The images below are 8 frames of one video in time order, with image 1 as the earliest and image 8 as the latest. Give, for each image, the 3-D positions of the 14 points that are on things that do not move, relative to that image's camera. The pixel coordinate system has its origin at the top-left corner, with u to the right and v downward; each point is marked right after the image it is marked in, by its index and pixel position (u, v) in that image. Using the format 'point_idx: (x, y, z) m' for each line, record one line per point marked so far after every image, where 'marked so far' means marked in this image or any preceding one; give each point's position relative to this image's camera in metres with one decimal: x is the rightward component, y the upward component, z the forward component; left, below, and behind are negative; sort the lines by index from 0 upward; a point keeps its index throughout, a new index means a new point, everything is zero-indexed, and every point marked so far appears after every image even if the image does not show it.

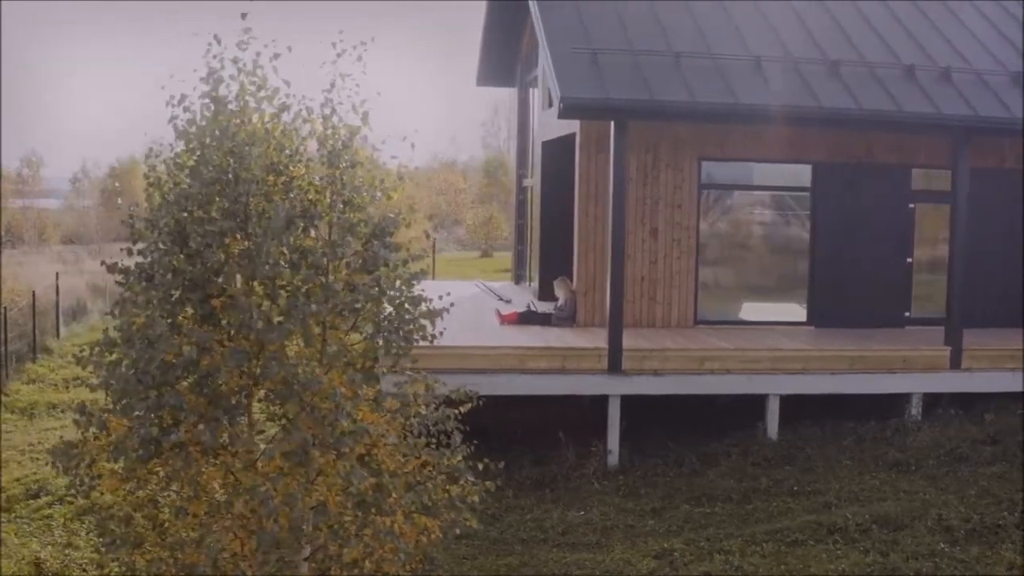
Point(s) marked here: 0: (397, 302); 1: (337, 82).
0: (-0.5, -0.1, +4.7) m
1: (-0.8, +0.9, +4.9) m
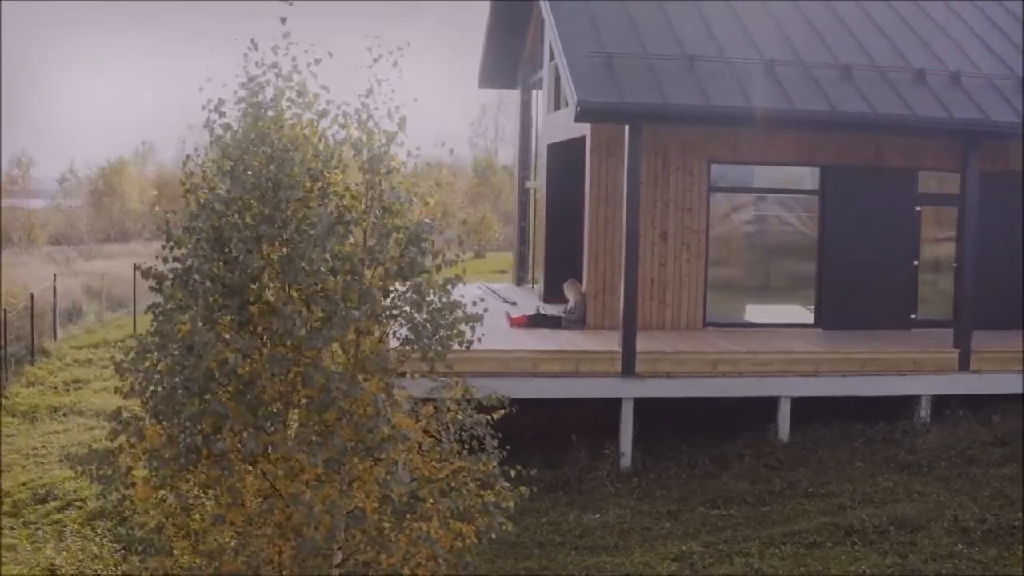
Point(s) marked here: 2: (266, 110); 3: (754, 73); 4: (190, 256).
0: (-0.4, -0.1, +4.7) m
1: (-0.6, +0.9, +5.0) m
2: (-1.1, +0.8, +4.7) m
3: (+2.2, +1.9, +9.2) m
4: (-1.4, +0.1, +4.5) m
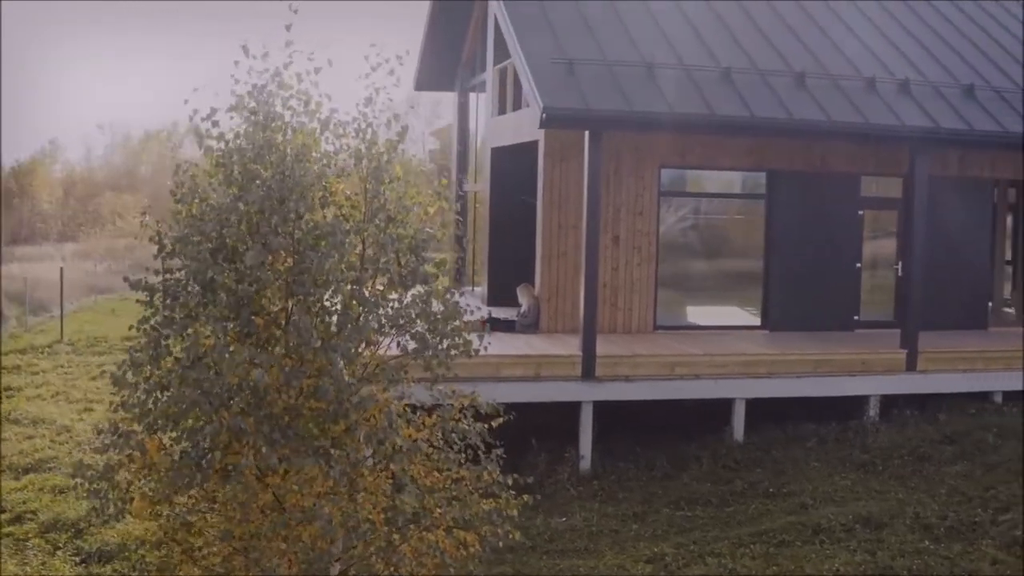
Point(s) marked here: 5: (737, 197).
0: (-0.3, -0.1, +4.6) m
1: (-0.7, +0.9, +4.9) m
2: (-1.1, +0.7, +4.5) m
3: (+1.8, +1.9, +9.3) m
4: (-1.3, +0.1, +4.4) m
5: (+2.3, +1.0, +11.2) m
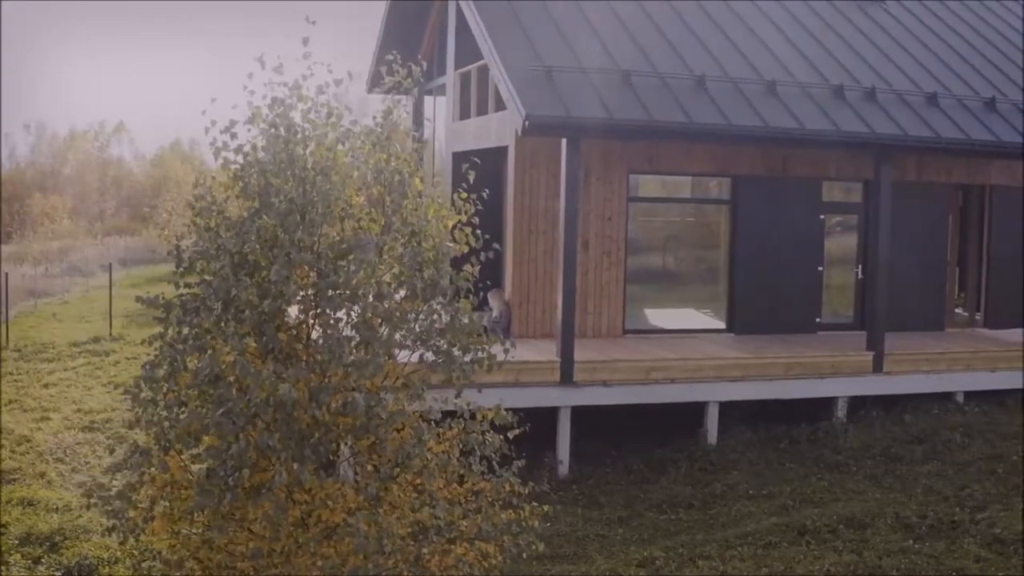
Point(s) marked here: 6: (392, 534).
0: (-0.2, -0.2, +4.6) m
1: (-0.6, +0.8, +4.8) m
2: (-1.0, +0.7, +4.5) m
3: (+1.6, +1.8, +9.4) m
4: (-1.2, 0.0, +4.3) m
5: (+2.0, +1.0, +11.3) m
6: (-0.5, -1.1, +4.4) m
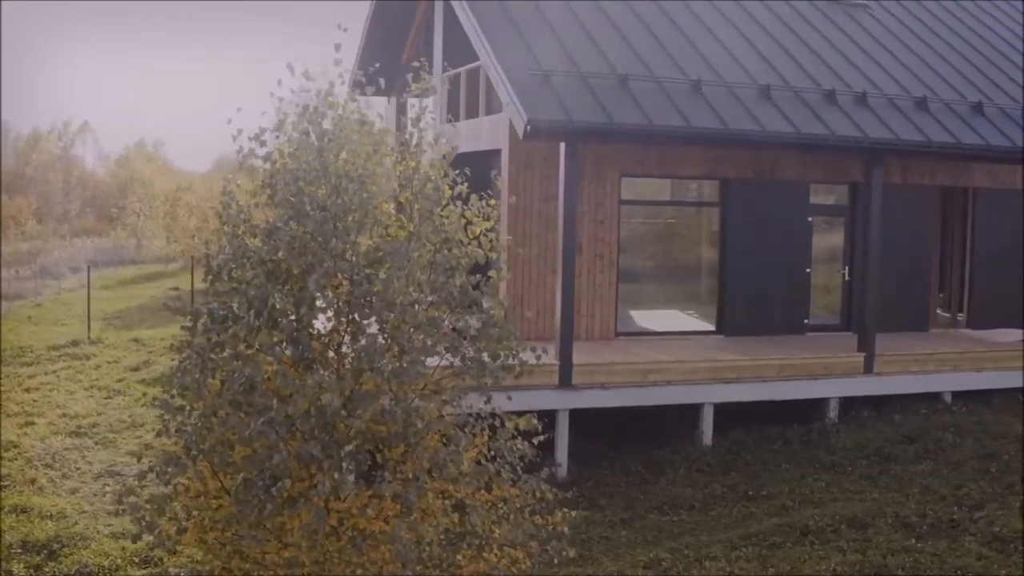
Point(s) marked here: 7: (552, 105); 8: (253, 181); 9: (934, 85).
0: (-0.1, -0.2, +4.7) m
1: (-0.4, +0.8, +4.9) m
2: (-0.8, +0.7, +4.5) m
3: (+1.6, +1.8, +9.5) m
4: (-1.1, 0.0, +4.3) m
5: (+1.9, +0.9, +11.4) m
6: (-0.4, -1.1, +4.4) m
7: (+0.3, +1.6, +8.7) m
8: (-1.1, +0.5, +4.6) m
9: (+4.4, +2.1, +10.7) m
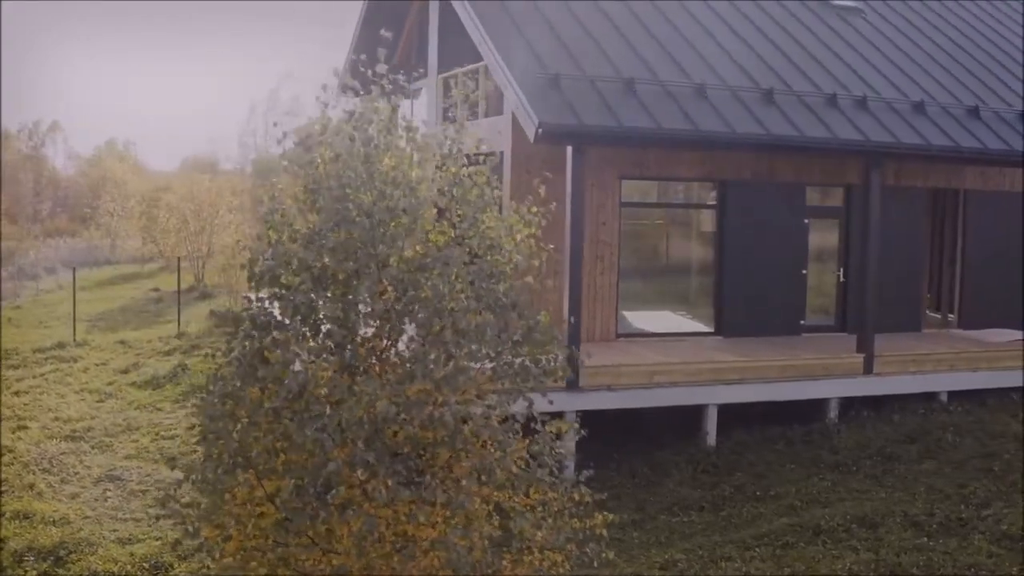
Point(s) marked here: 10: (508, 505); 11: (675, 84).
0: (+0.1, -0.3, +4.7) m
1: (-0.3, +0.8, +4.9) m
2: (-0.6, +0.6, +4.5) m
3: (+1.6, +1.8, +9.6) m
4: (-0.9, 0.0, +4.3) m
5: (+1.9, +0.9, +11.5) m
6: (-0.2, -1.1, +4.5) m
7: (+0.4, +1.5, +8.7) m
8: (-1.0, +0.5, +4.6) m
9: (+4.4, +2.1, +10.8) m
10: (0.0, -1.0, +4.6) m
11: (+1.5, +1.9, +9.7) m
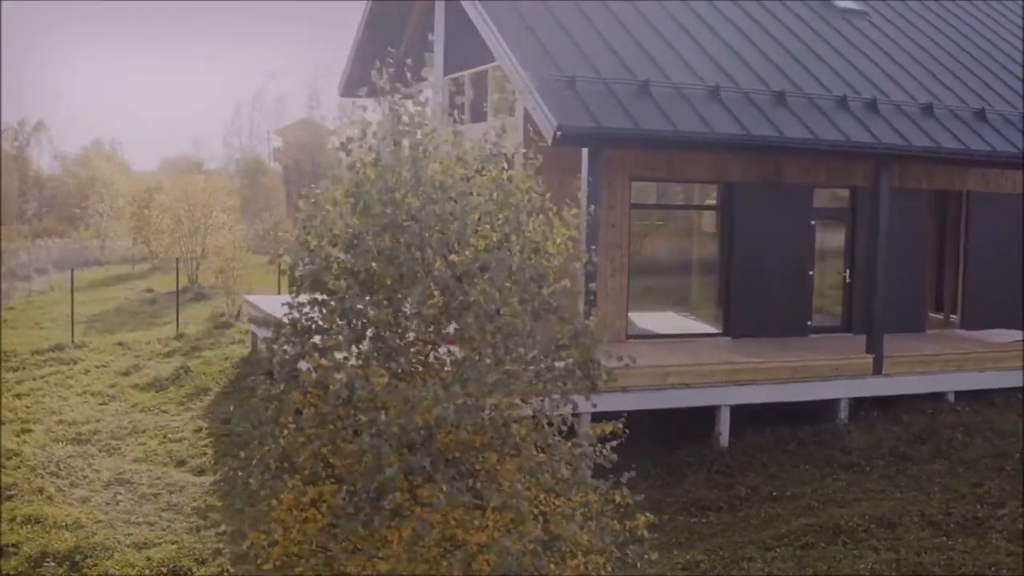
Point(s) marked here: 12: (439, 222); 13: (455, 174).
0: (+0.3, -0.3, +4.7) m
1: (-0.1, +0.8, +4.9) m
2: (-0.4, +0.6, +4.5) m
3: (+1.8, +1.8, +9.6) m
4: (-0.7, -0.1, +4.3) m
5: (+2.0, +0.9, +11.6) m
6: (0.0, -1.2, +4.5) m
7: (+0.6, +1.5, +8.7) m
8: (-0.8, +0.4, +4.6) m
9: (+4.5, +2.1, +10.9) m
10: (+0.2, -1.0, +4.7) m
11: (+1.7, +1.9, +9.7) m
12: (-0.3, +0.3, +4.4) m
13: (-0.3, +0.5, +4.5) m
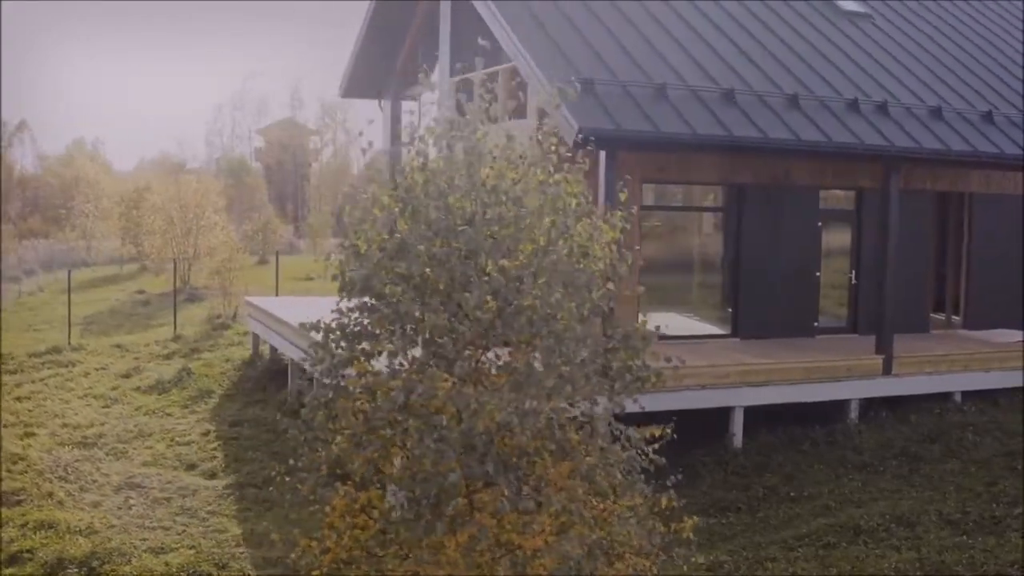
0: (+0.5, -0.3, +4.7) m
1: (+0.2, +0.7, +4.9) m
2: (-0.2, +0.6, +4.5) m
3: (+1.9, +1.8, +9.6) m
4: (-0.4, -0.1, +4.3) m
5: (+2.1, +0.9, +11.6) m
6: (+0.3, -1.2, +4.5) m
7: (+0.7, +1.5, +8.8) m
8: (-0.5, +0.4, +4.6) m
9: (+4.7, +2.1, +11.0) m
10: (+0.4, -1.0, +4.7) m
11: (+1.8, +1.9, +9.7) m
12: (-0.1, +0.3, +4.4) m
13: (0.0, +0.5, +4.6) m
